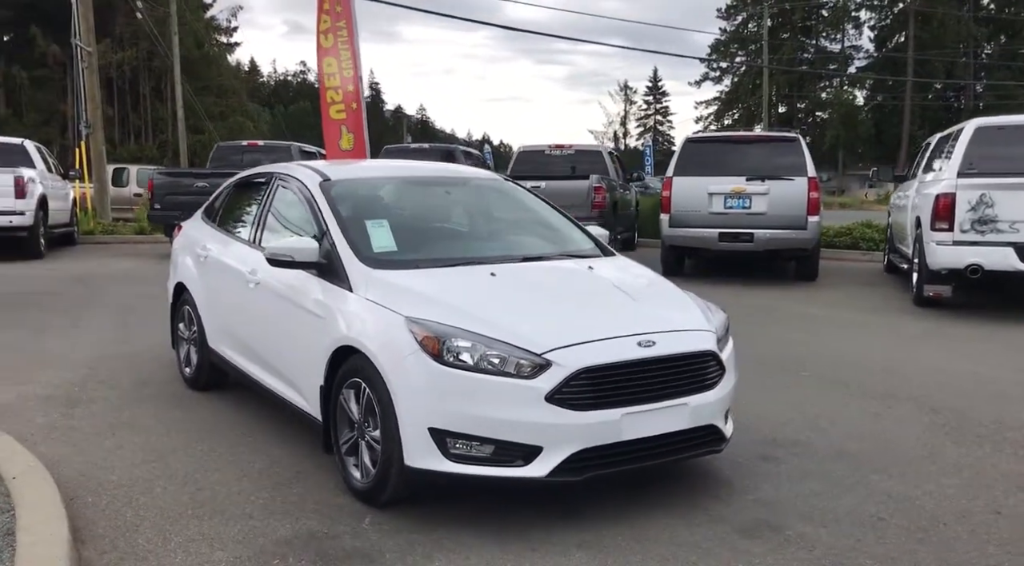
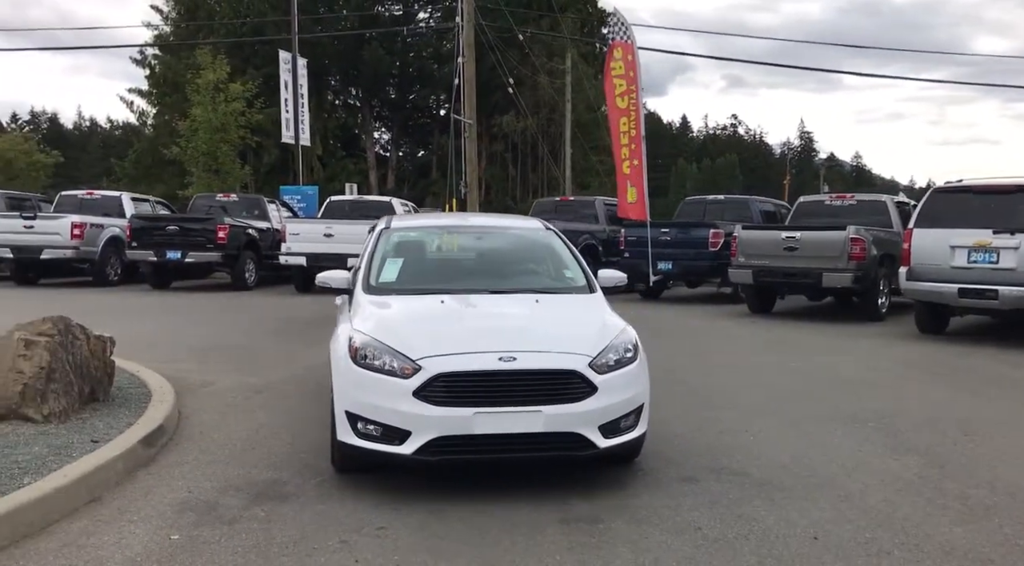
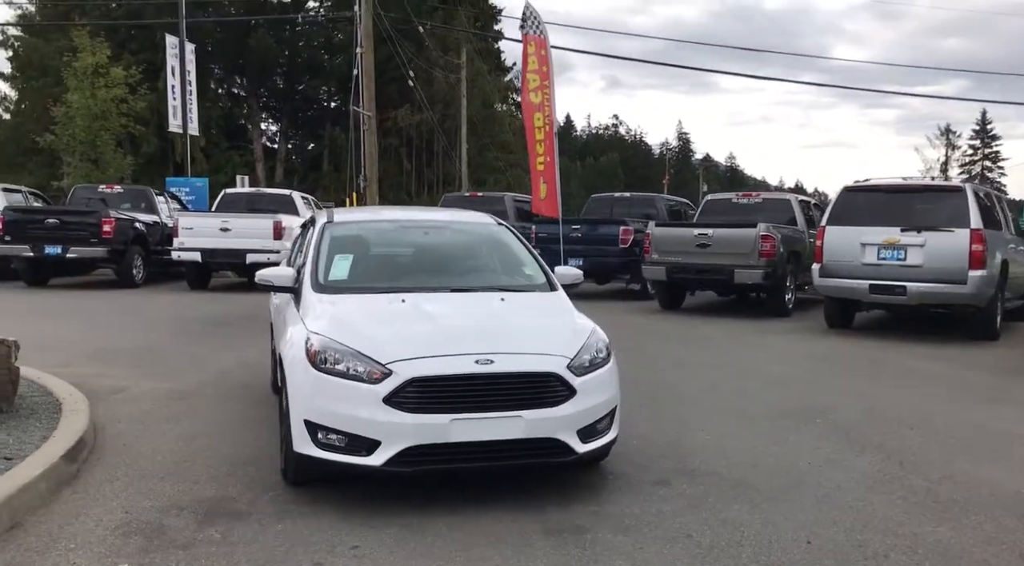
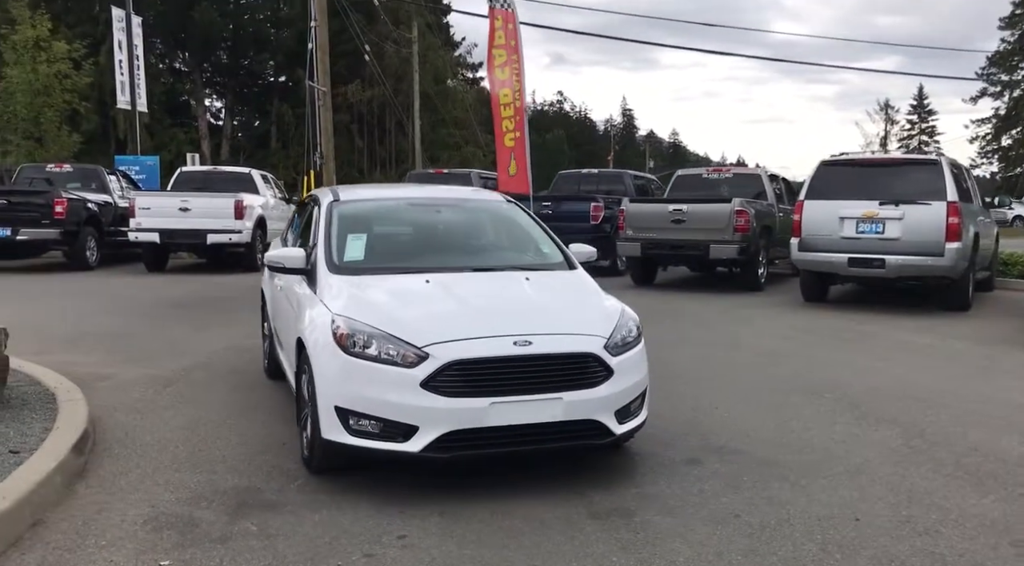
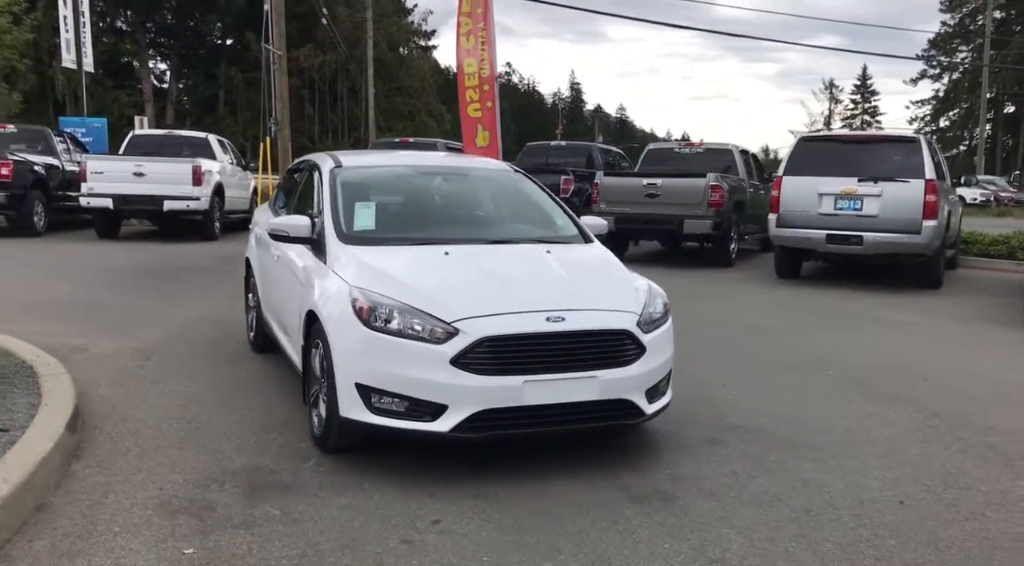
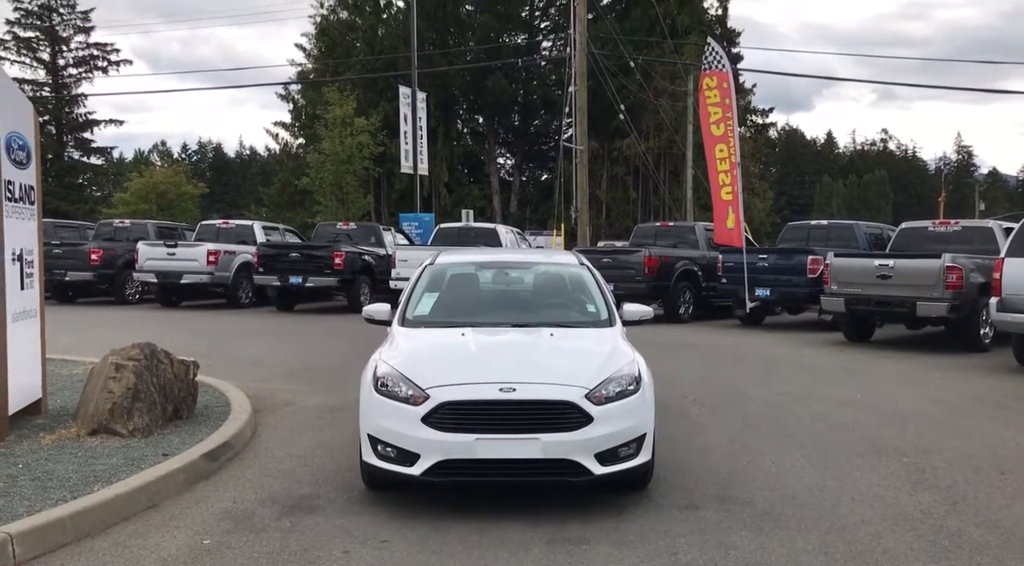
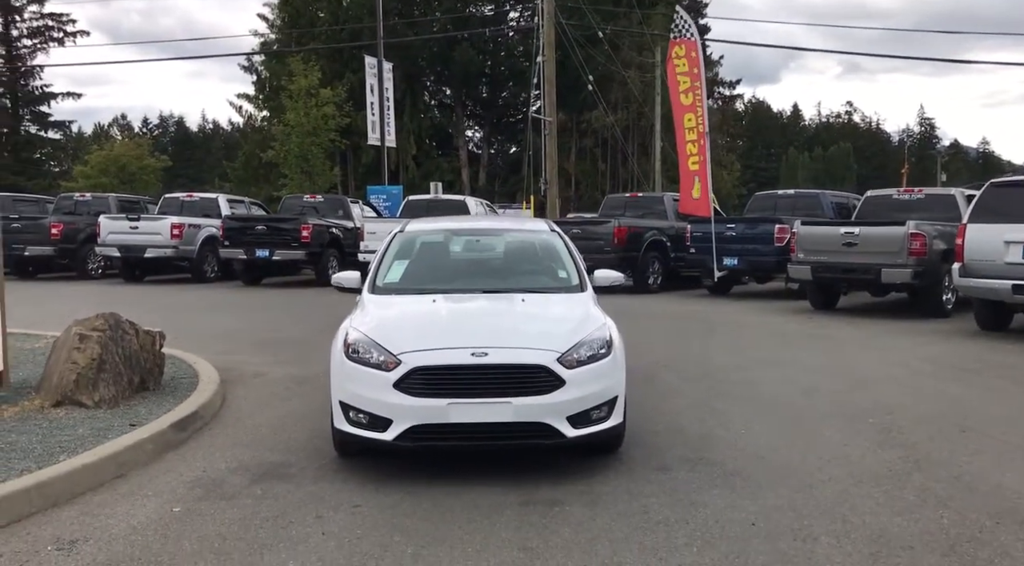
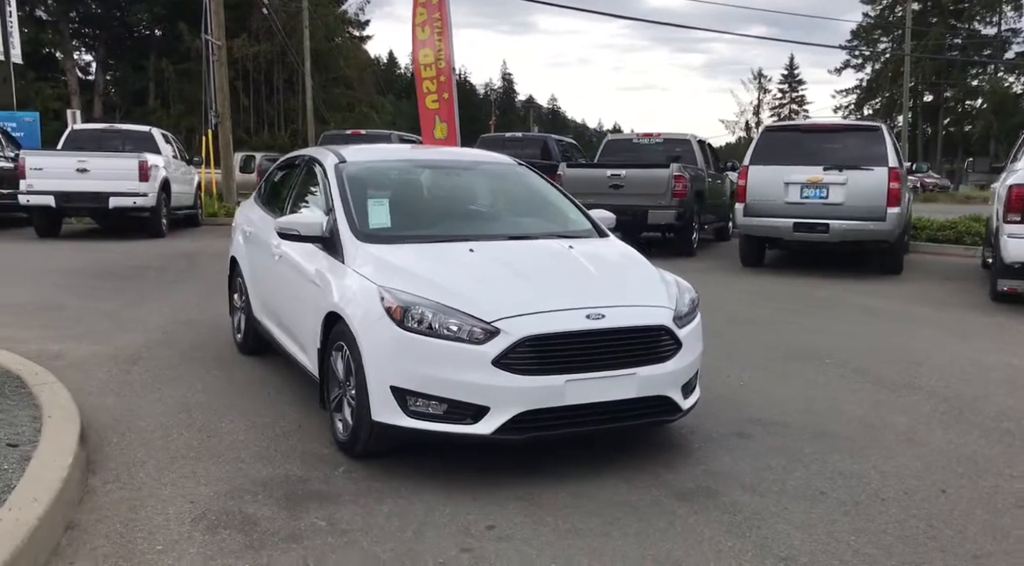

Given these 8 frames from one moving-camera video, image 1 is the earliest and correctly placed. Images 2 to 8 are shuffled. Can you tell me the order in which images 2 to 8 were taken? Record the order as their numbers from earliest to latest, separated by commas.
8, 5, 4, 3, 2, 7, 6
